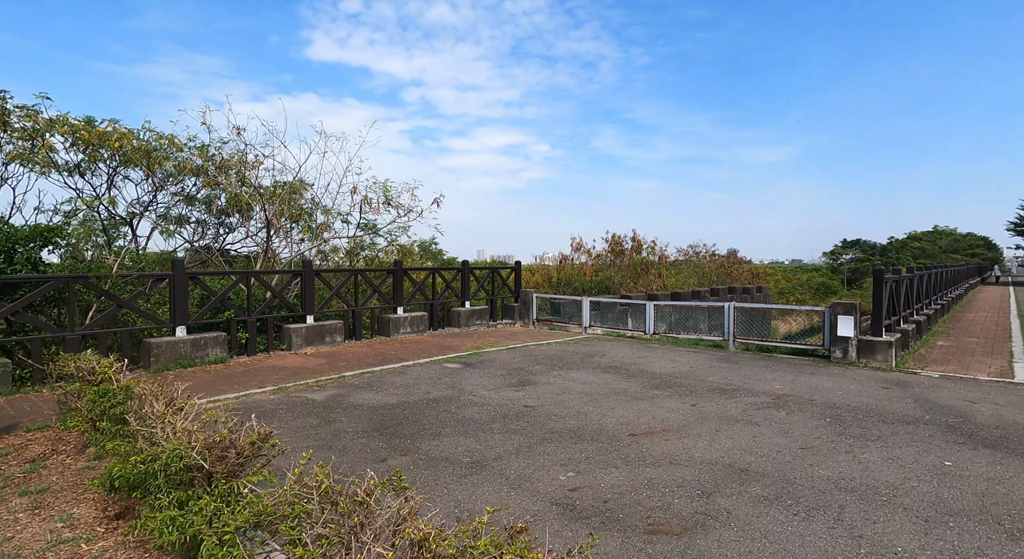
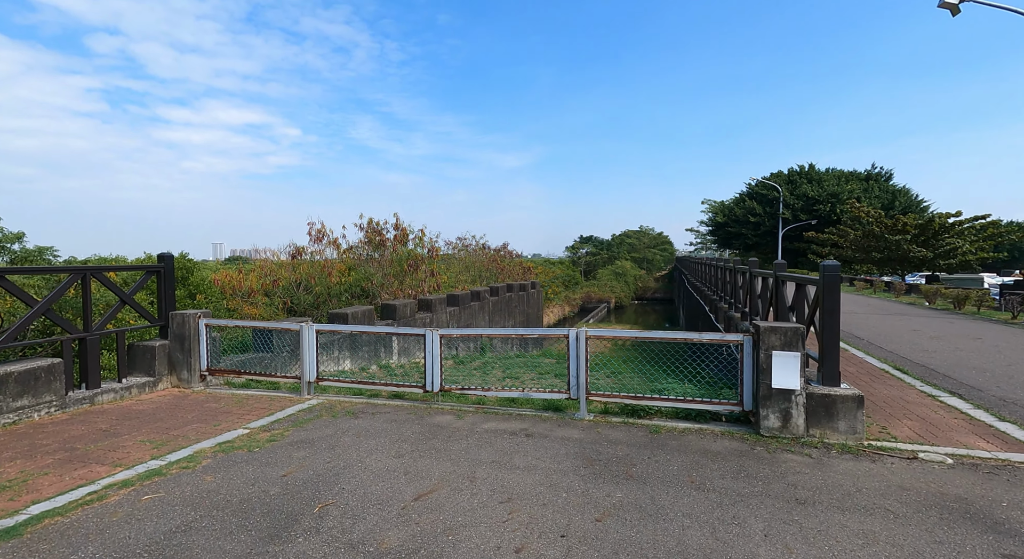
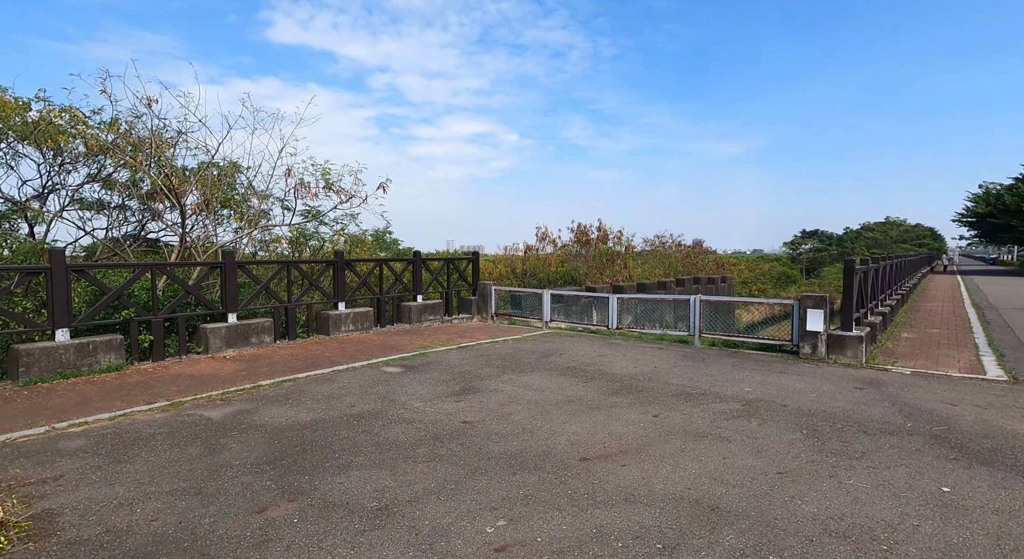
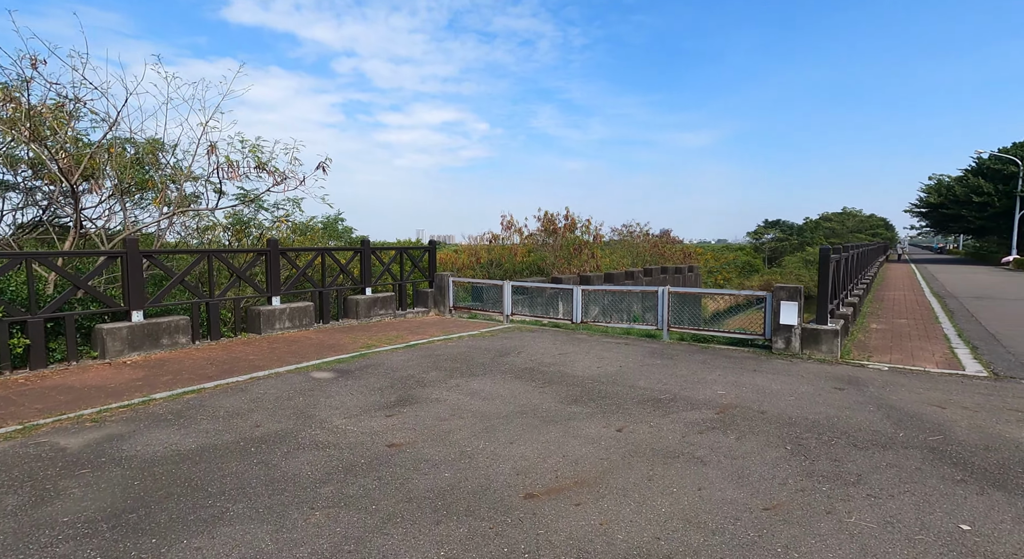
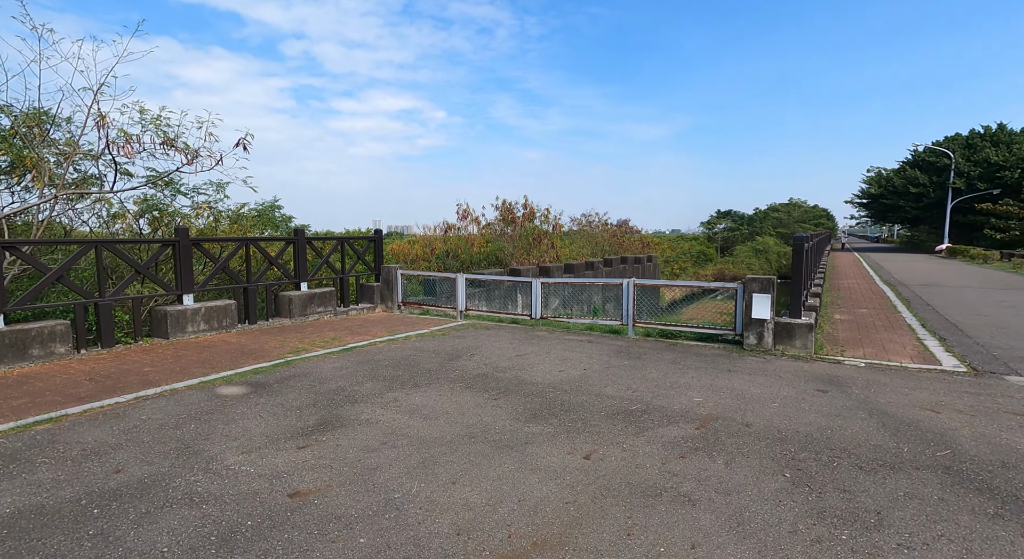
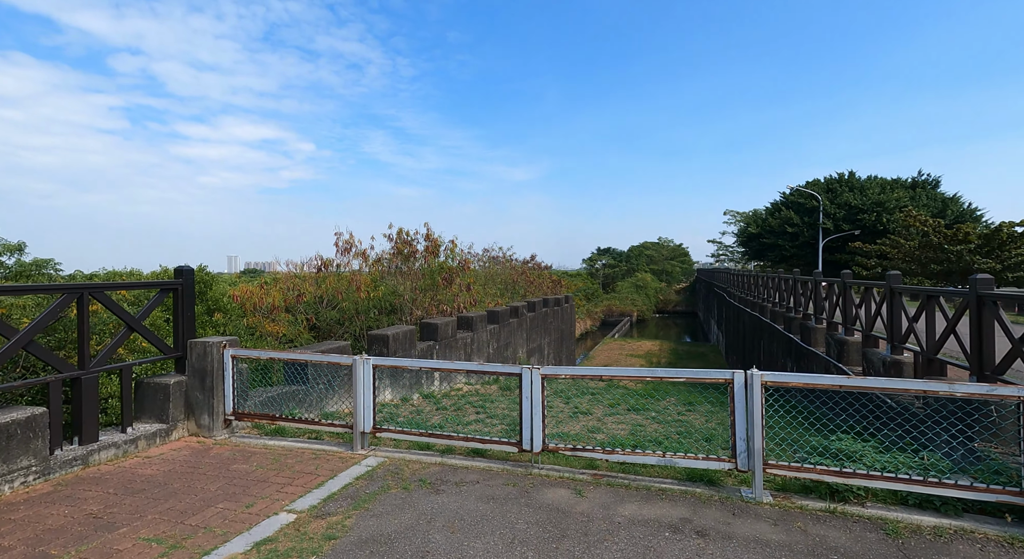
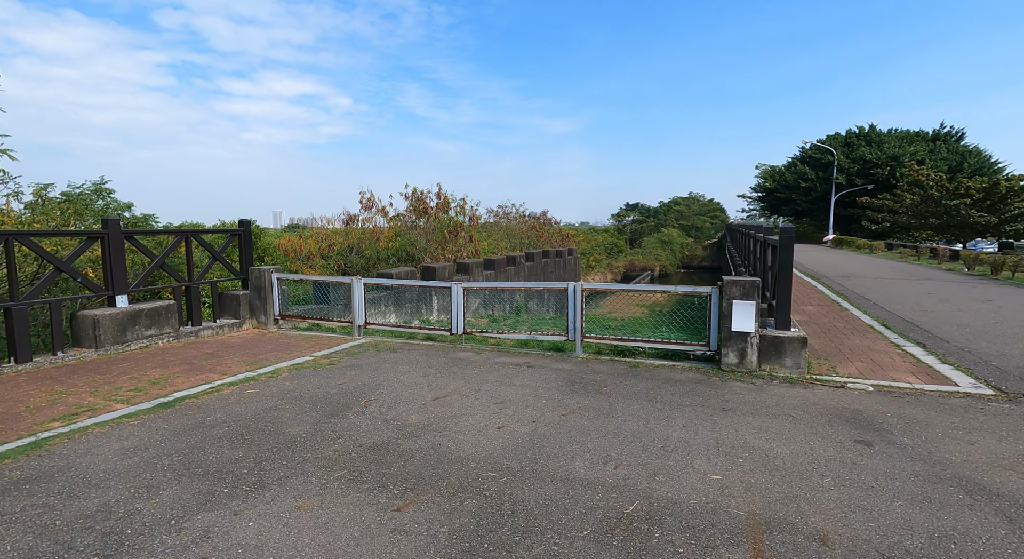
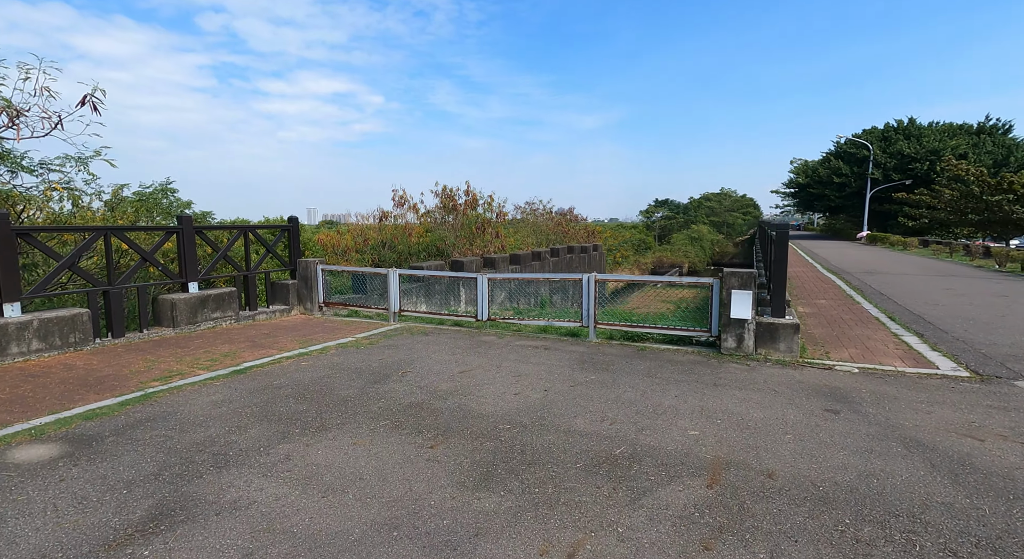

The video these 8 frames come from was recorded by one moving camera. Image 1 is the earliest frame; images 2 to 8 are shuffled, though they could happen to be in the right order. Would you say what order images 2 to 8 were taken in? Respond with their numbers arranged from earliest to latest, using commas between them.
3, 4, 5, 8, 7, 2, 6
